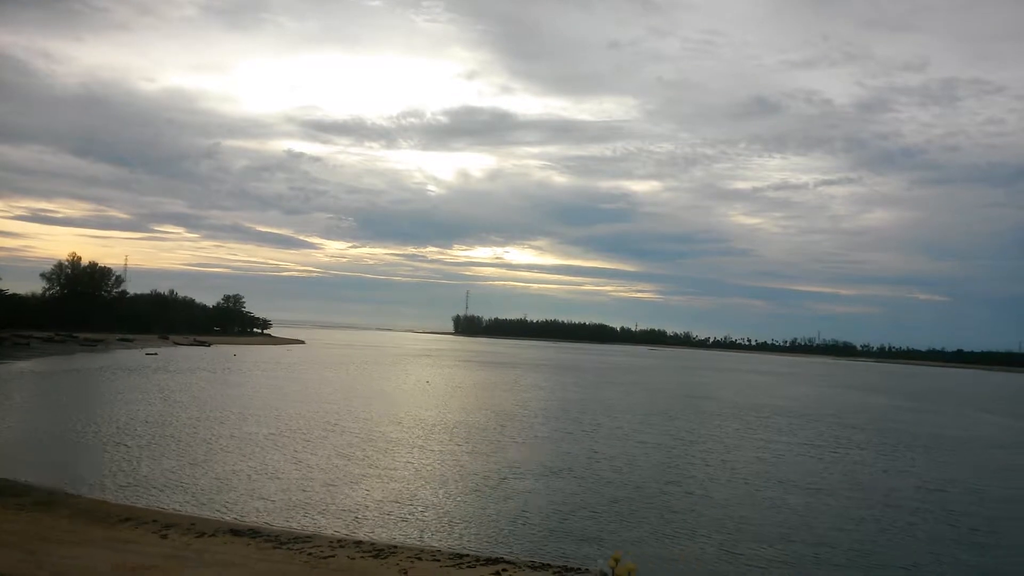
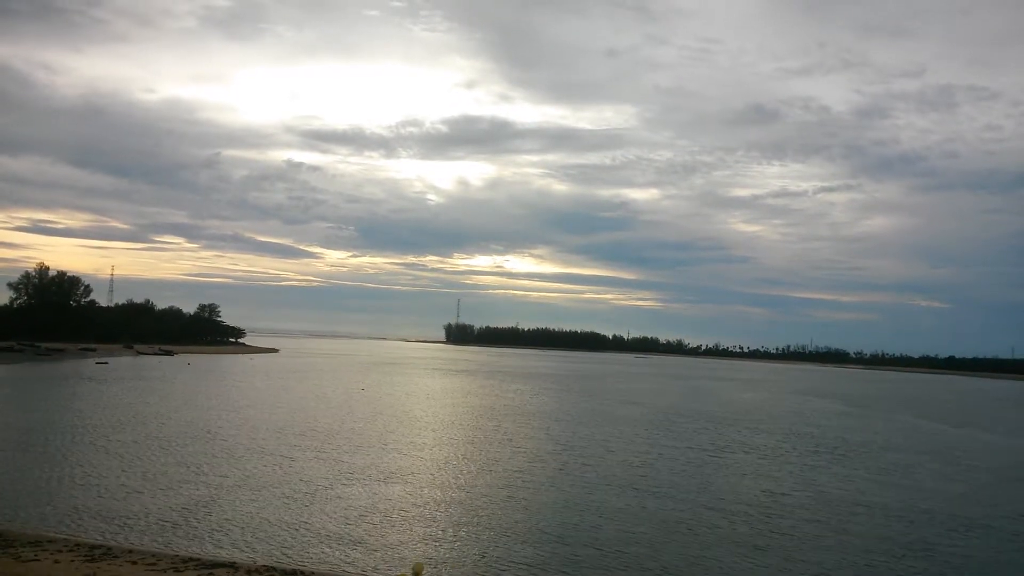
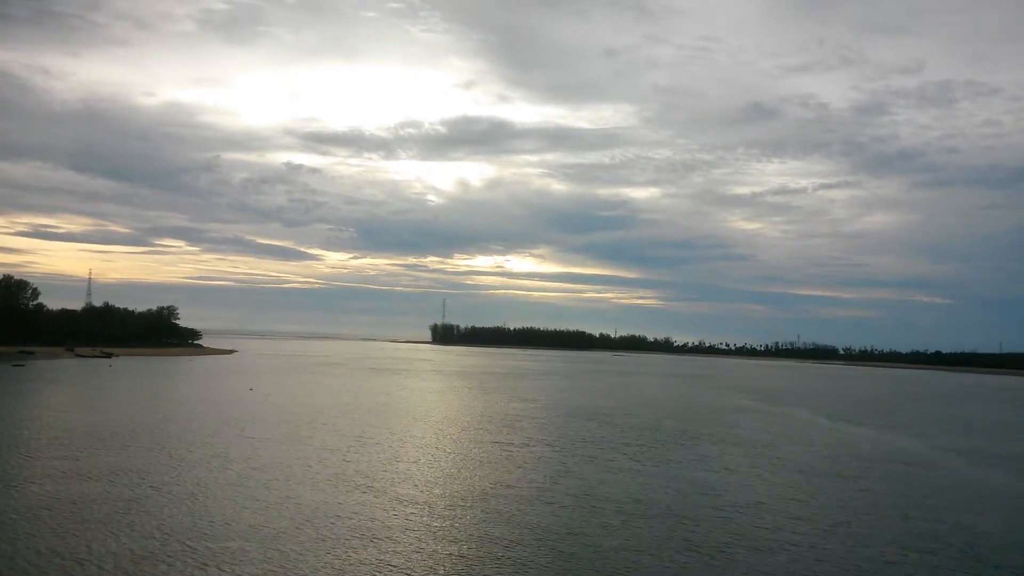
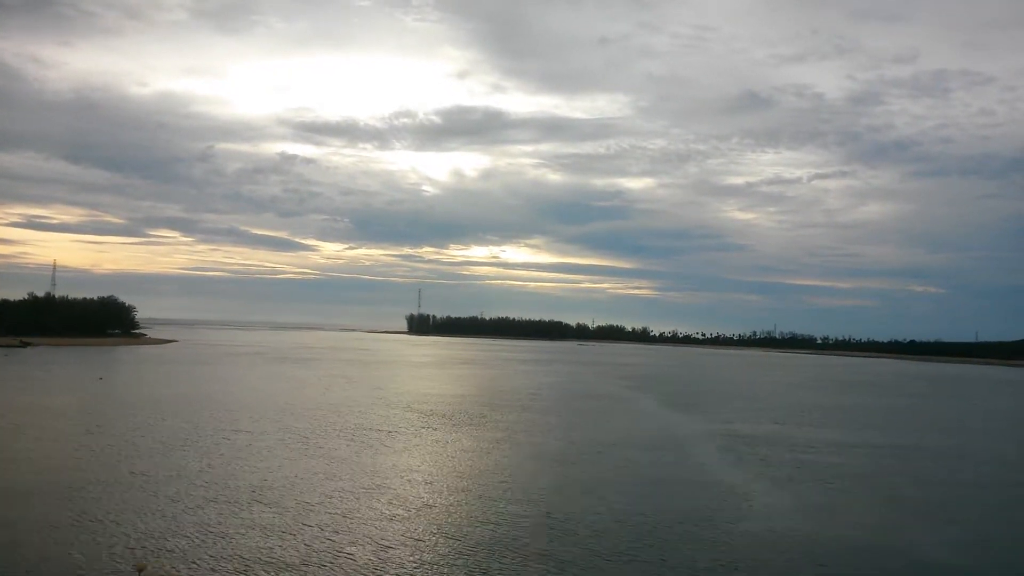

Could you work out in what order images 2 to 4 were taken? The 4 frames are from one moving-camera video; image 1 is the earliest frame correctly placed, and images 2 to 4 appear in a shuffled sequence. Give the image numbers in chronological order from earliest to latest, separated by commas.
2, 3, 4
